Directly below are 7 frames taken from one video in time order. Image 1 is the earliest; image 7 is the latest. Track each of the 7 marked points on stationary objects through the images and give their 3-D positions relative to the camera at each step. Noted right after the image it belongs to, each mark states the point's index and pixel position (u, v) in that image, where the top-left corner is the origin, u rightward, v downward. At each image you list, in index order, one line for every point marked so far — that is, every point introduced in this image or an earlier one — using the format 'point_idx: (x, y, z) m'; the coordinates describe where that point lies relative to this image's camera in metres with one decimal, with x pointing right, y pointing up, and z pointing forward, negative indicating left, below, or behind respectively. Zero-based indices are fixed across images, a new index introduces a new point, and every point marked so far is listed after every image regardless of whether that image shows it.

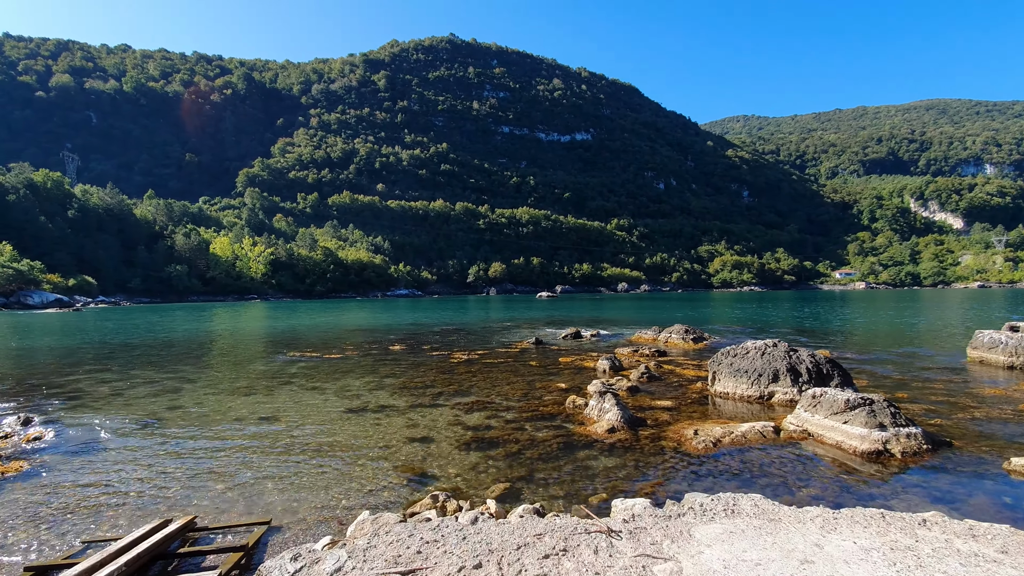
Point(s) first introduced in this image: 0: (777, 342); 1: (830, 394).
0: (+6.6, -1.3, +12.1) m
1: (+5.6, -1.9, +8.6) m
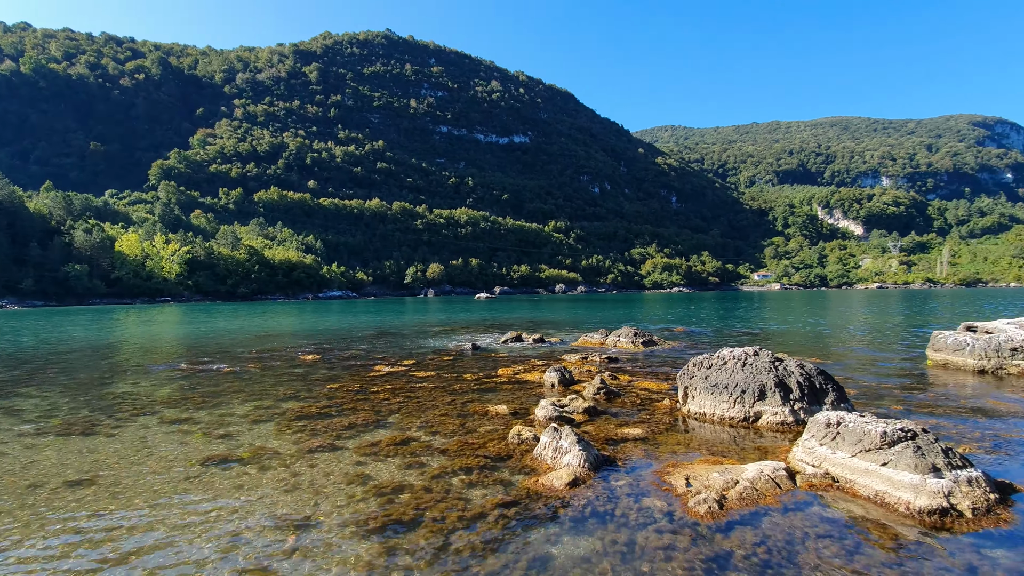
0: (+5.2, -1.3, +10.2) m
1: (+4.6, -1.8, +6.5) m
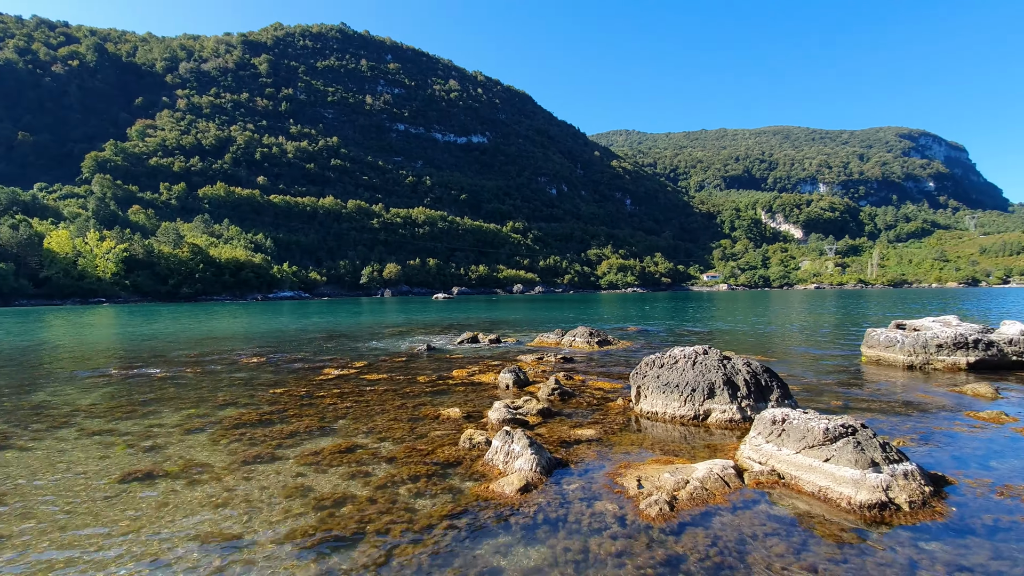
0: (+4.2, -1.3, +10.4) m
1: (+3.9, -1.8, +6.7) m
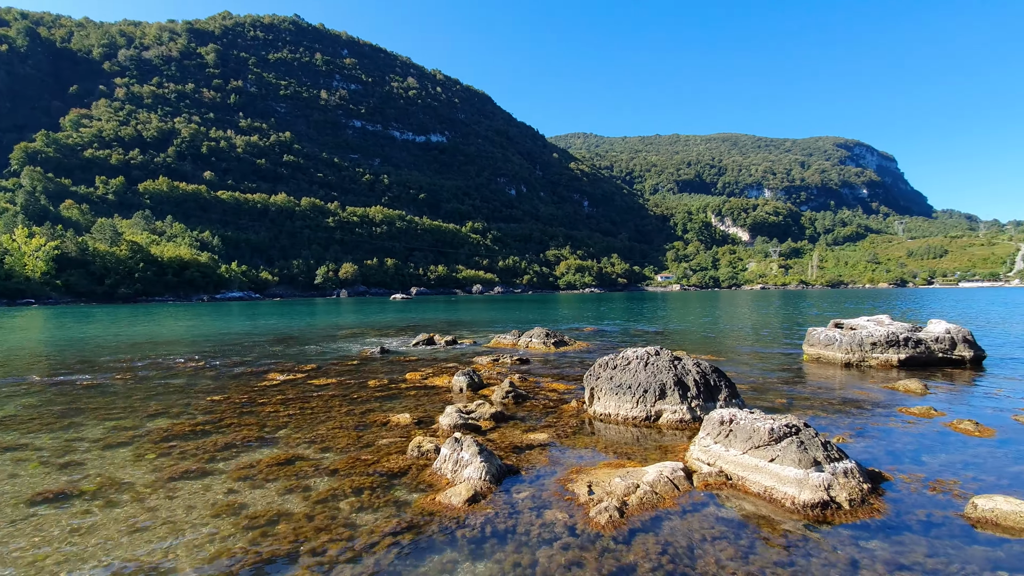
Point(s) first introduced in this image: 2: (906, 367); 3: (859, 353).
0: (+3.2, -1.3, +10.4) m
1: (+3.2, -1.9, +6.7) m
2: (+12.4, -2.5, +15.2) m
3: (+11.2, -2.1, +15.7) m
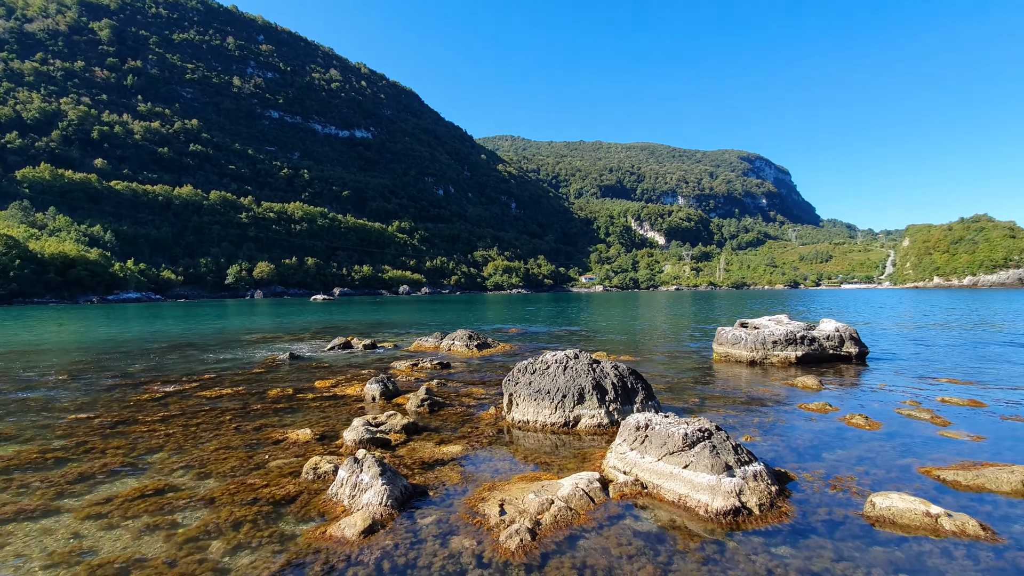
0: (+1.4, -1.4, +10.2) m
1: (+2.0, -1.9, +6.6) m
2: (+9.8, -2.6, +16.3) m
3: (+8.6, -2.2, +16.6) m
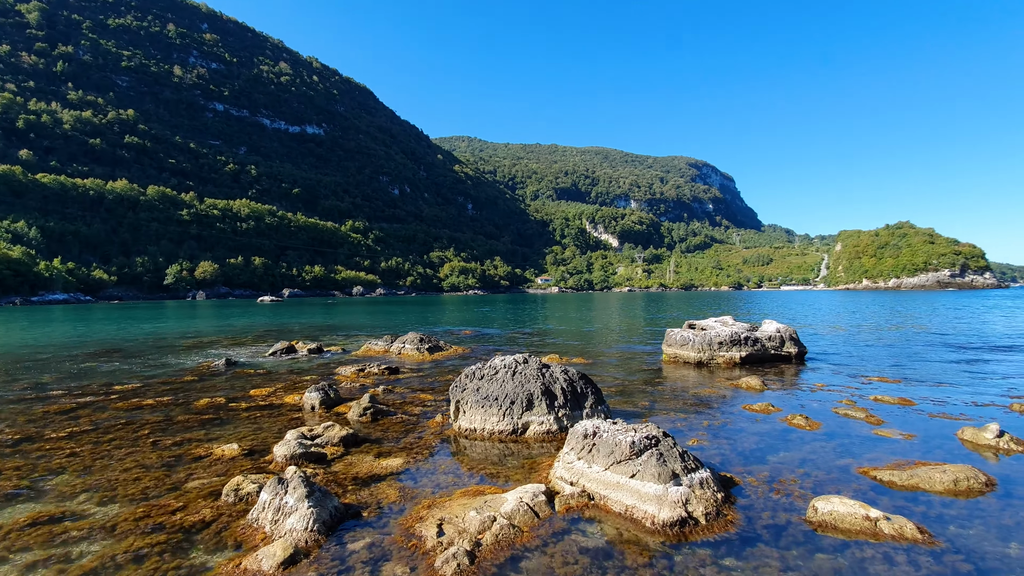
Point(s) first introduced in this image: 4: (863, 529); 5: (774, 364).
0: (+0.3, -1.4, +10.0) m
1: (+1.3, -1.9, +6.4) m
2: (+8.1, -2.6, +16.7) m
3: (+6.9, -2.2, +16.9) m
4: (+3.6, -2.5, +5.0) m
5: (+9.2, -2.7, +17.0) m
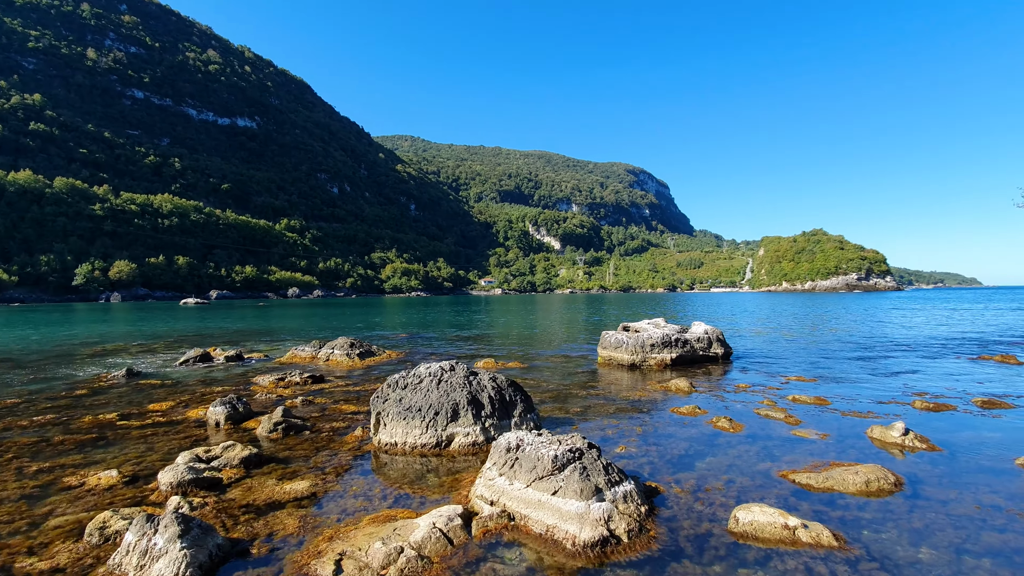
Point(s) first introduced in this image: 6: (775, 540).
0: (-1.1, -1.5, +9.5) m
1: (+0.2, -2.0, +6.0) m
2: (+5.8, -2.7, +17.1) m
3: (+4.6, -2.3, +17.1) m
4: (+2.7, -2.5, +4.9) m
5: (+6.9, -2.8, +17.5) m
6: (+2.6, -2.5, +4.9) m
